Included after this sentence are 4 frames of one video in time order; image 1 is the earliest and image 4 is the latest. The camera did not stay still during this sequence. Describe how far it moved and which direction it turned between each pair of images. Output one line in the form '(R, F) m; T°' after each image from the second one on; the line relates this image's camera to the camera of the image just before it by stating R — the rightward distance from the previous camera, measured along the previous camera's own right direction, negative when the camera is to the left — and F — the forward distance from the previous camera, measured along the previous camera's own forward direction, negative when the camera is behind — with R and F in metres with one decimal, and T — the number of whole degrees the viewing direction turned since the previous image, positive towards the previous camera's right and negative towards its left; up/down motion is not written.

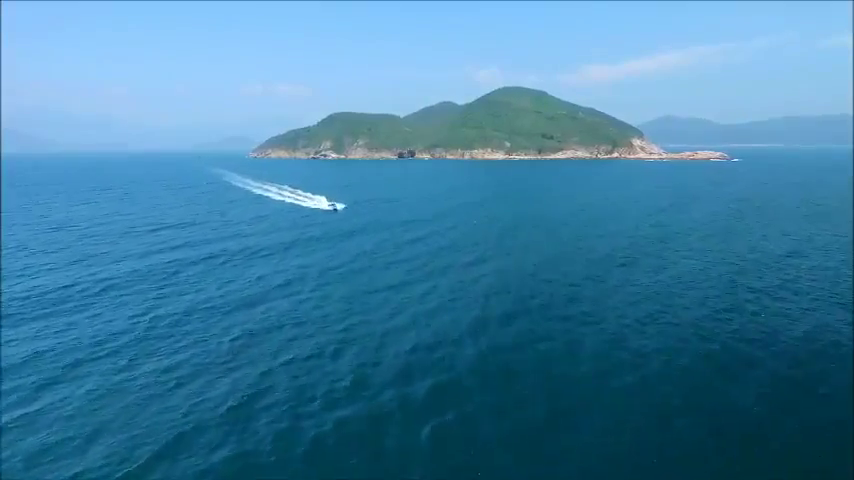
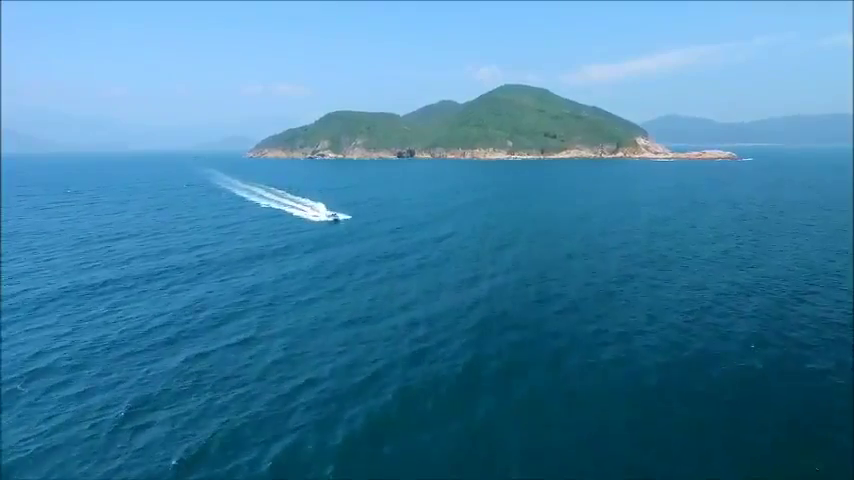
(+1.1, +8.7) m; 0°
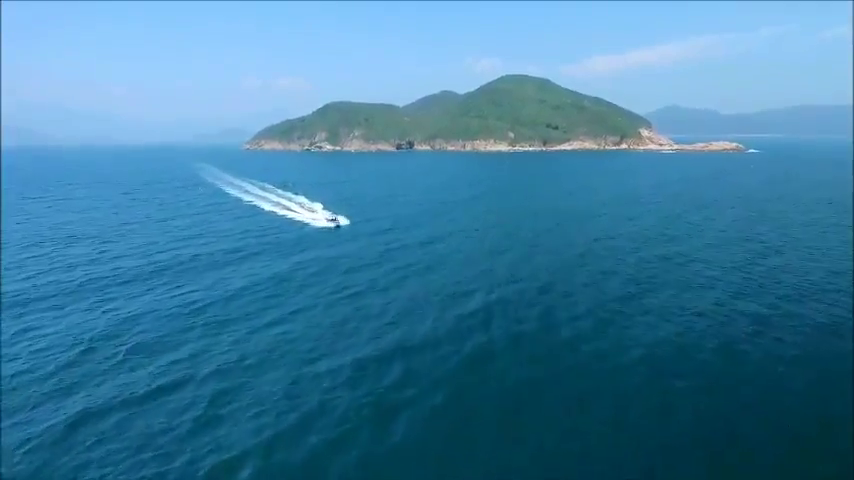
(+0.9, +6.8) m; 0°
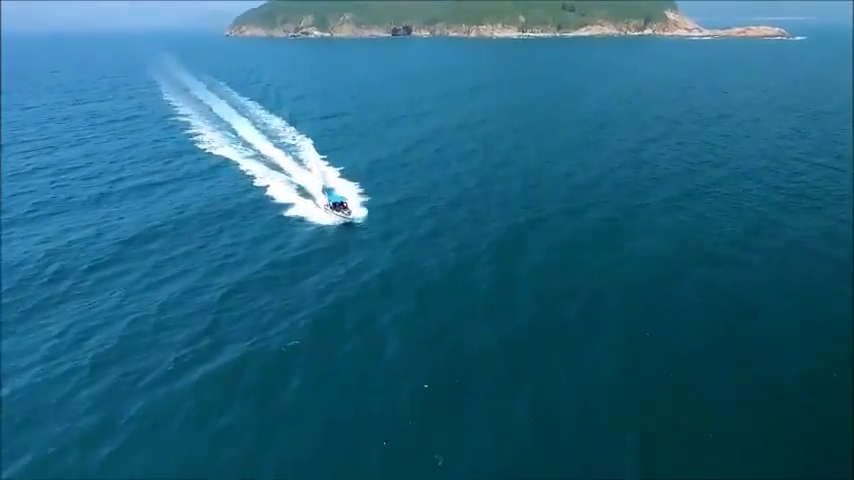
(+2.6, +21.4) m; 0°
